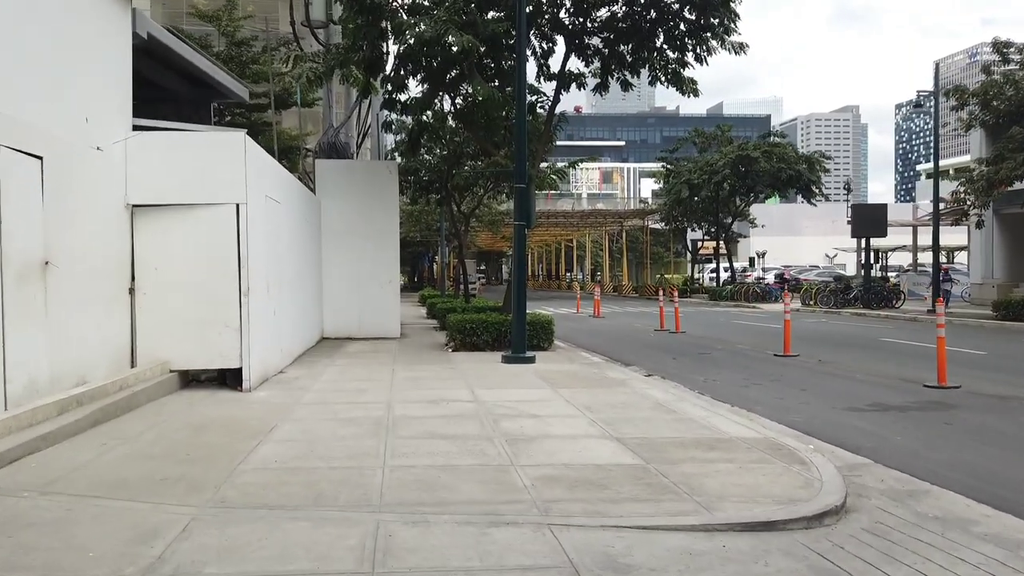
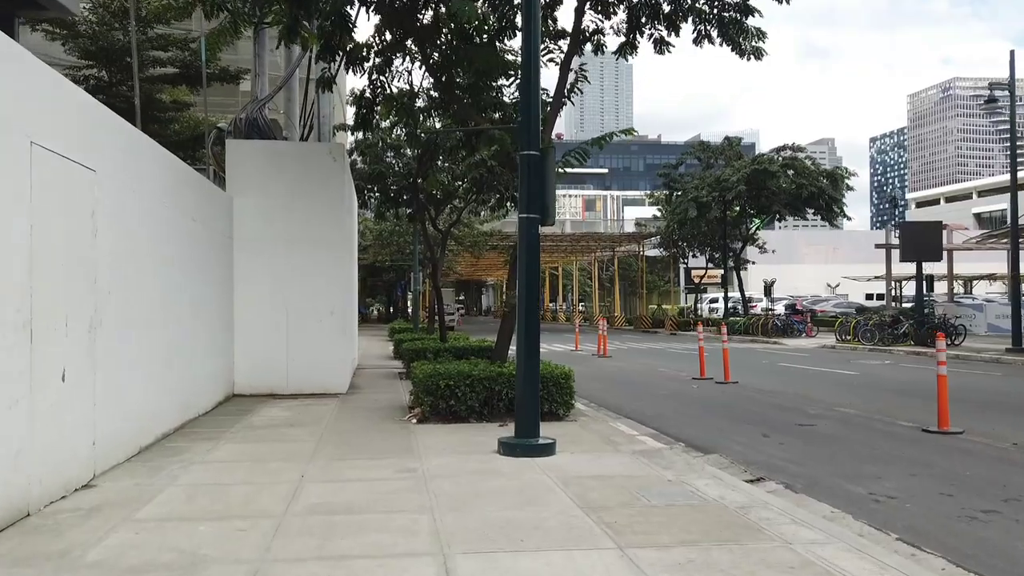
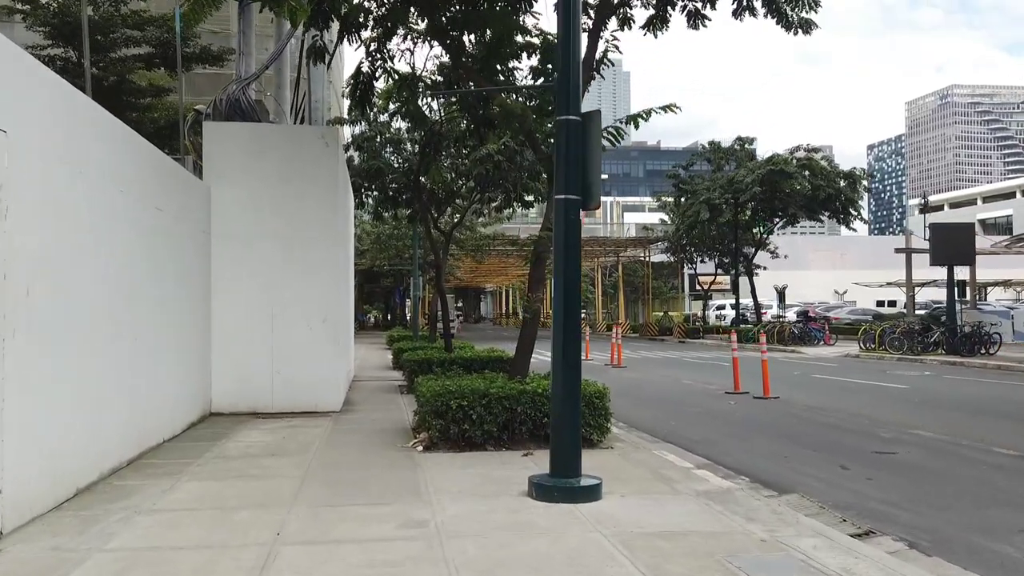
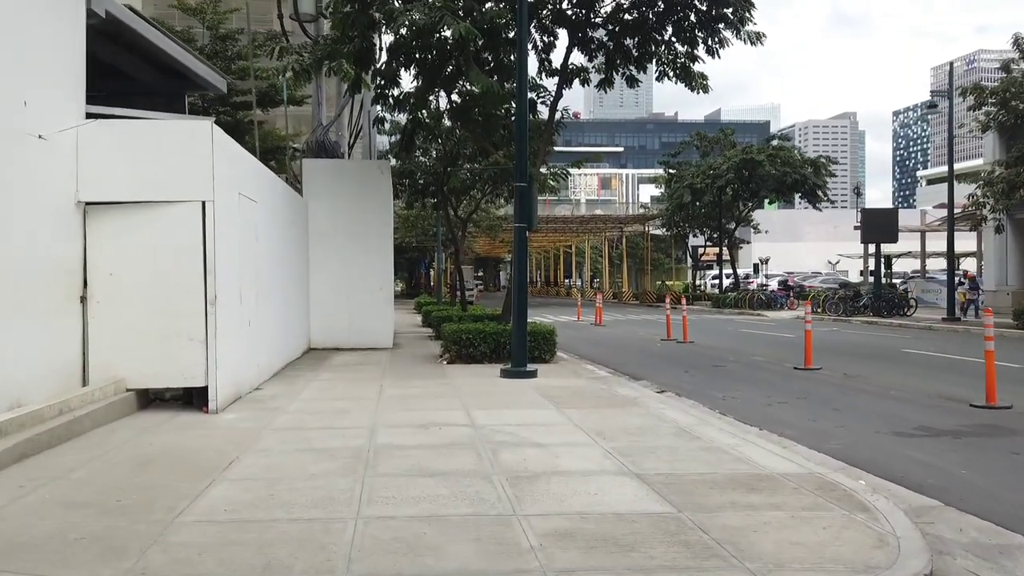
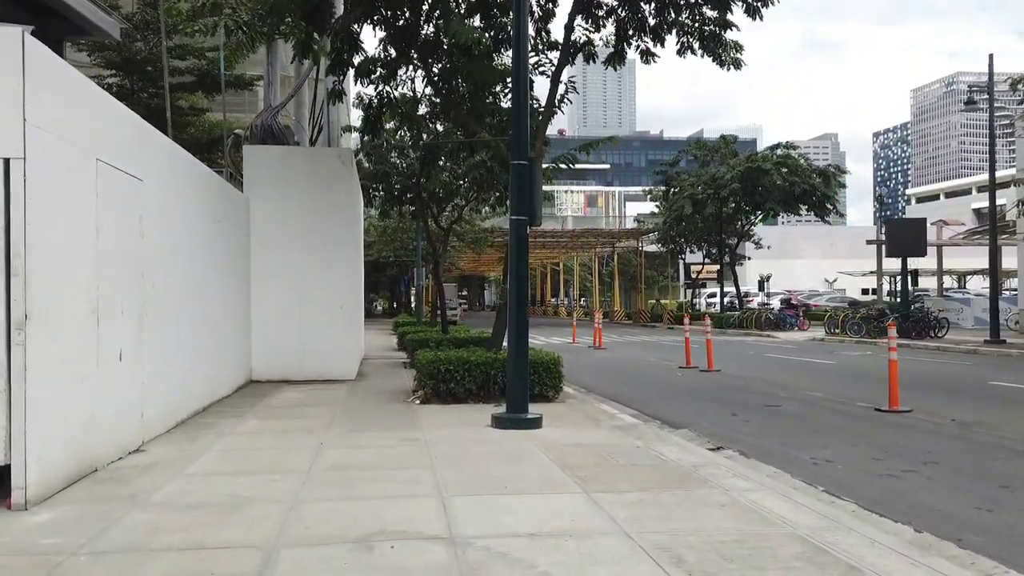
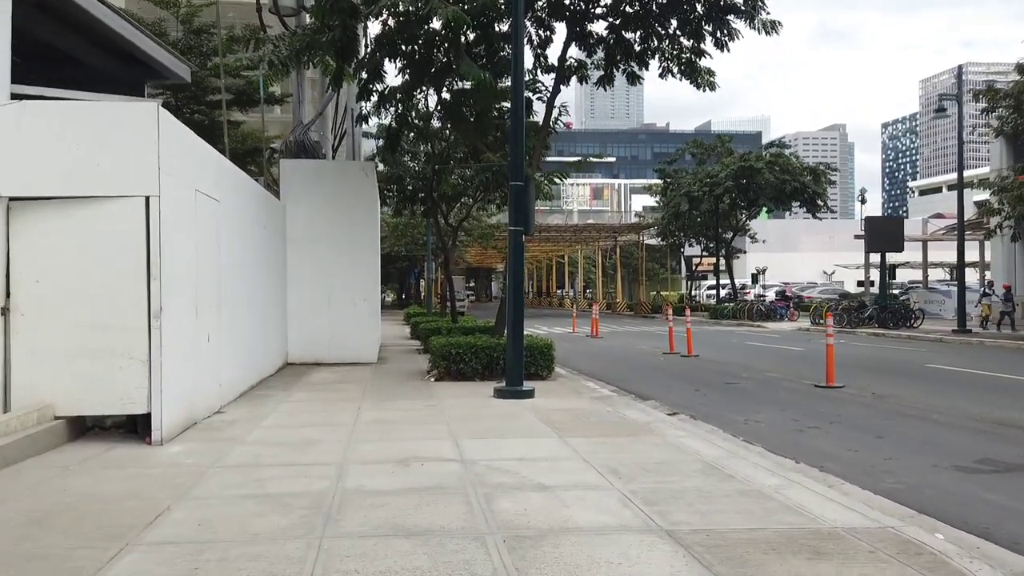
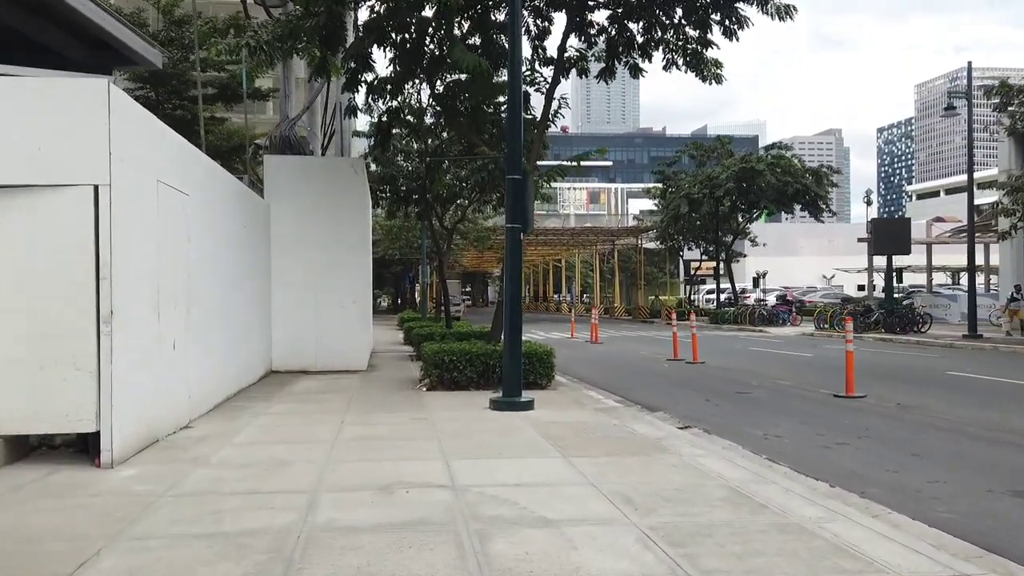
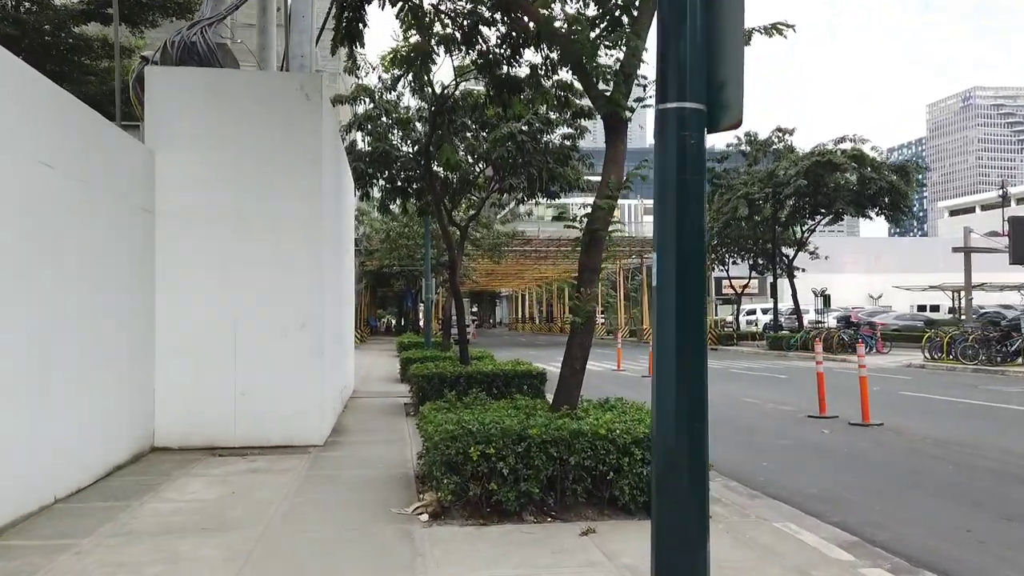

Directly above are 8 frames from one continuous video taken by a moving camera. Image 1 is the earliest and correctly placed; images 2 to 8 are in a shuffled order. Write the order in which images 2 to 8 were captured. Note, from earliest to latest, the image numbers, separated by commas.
4, 6, 7, 5, 2, 3, 8
